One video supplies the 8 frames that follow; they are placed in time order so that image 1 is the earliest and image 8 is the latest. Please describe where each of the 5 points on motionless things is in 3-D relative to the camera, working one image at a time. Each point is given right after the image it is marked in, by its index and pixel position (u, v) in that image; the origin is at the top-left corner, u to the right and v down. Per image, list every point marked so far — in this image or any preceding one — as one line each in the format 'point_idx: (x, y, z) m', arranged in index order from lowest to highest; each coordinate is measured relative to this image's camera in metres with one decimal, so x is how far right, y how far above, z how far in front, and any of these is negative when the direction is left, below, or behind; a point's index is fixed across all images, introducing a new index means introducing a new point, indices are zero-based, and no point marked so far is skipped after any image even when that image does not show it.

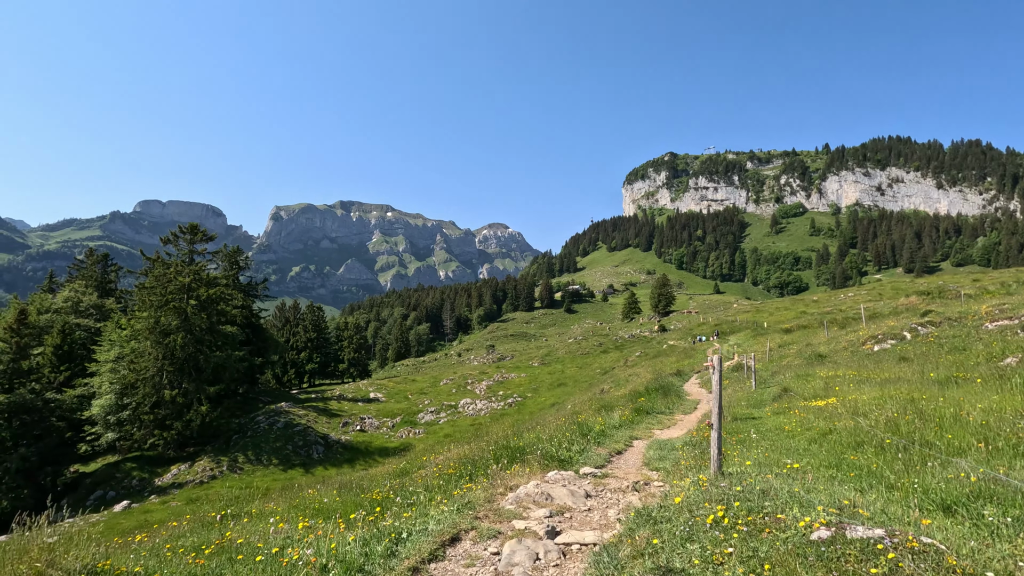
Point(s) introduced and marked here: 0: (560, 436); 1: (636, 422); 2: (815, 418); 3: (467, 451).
0: (+1.5, -4.5, +12.6) m
1: (+4.6, -5.0, +15.8) m
2: (+7.9, -3.4, +10.9) m
3: (-1.4, -5.8, +15.2) m
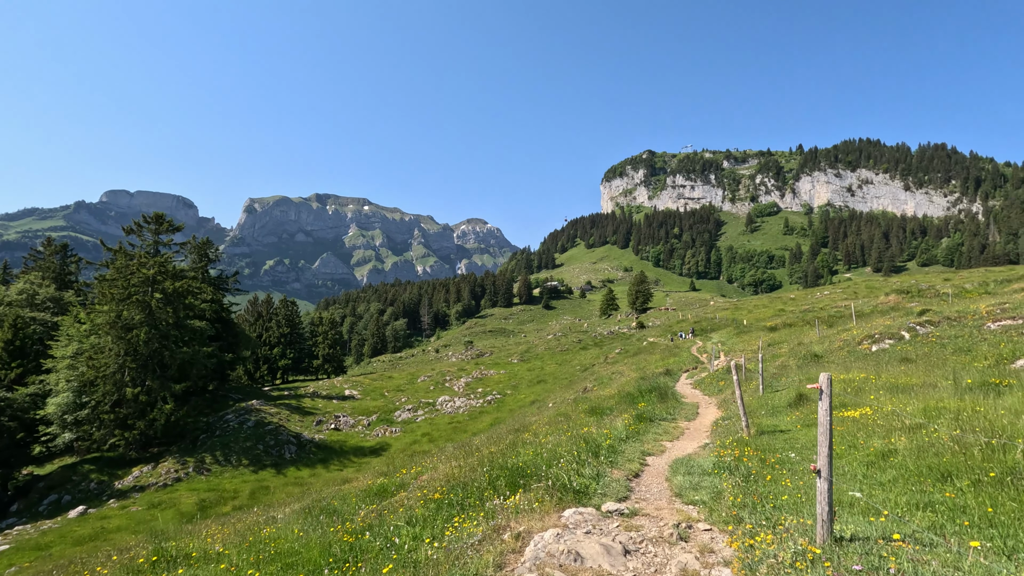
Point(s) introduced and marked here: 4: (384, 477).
0: (+1.4, -4.4, +11.0) m
1: (+4.4, -4.9, +14.3) m
2: (+7.9, -3.3, +9.5) m
3: (-1.6, -5.6, +13.4) m
4: (-5.7, -8.4, +18.8) m
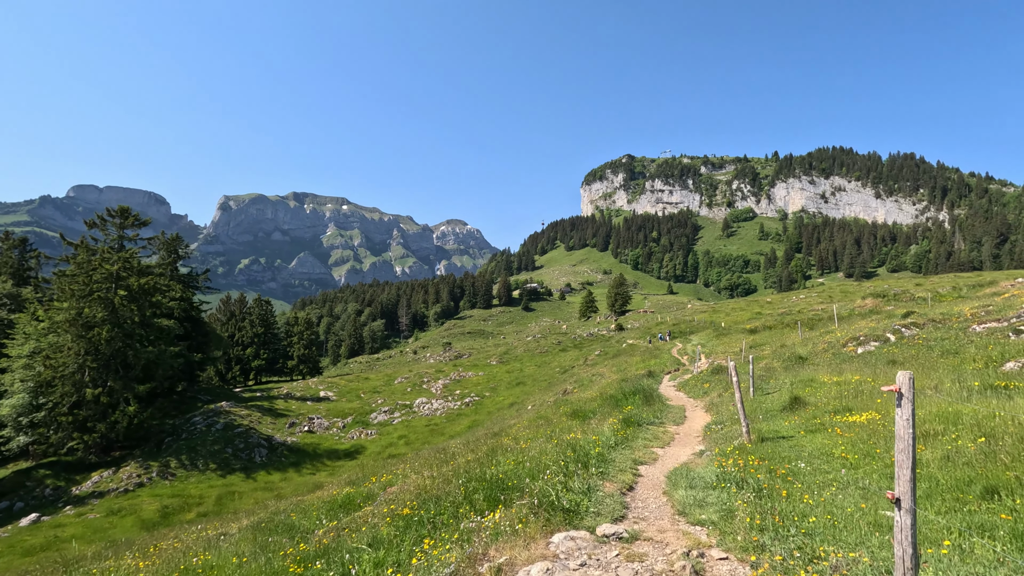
0: (+1.0, -4.2, +9.9) m
1: (+3.7, -4.7, +13.3) m
2: (+7.5, -3.2, +8.8) m
3: (-2.2, -5.4, +12.1) m
4: (-6.6, -8.2, +17.3) m
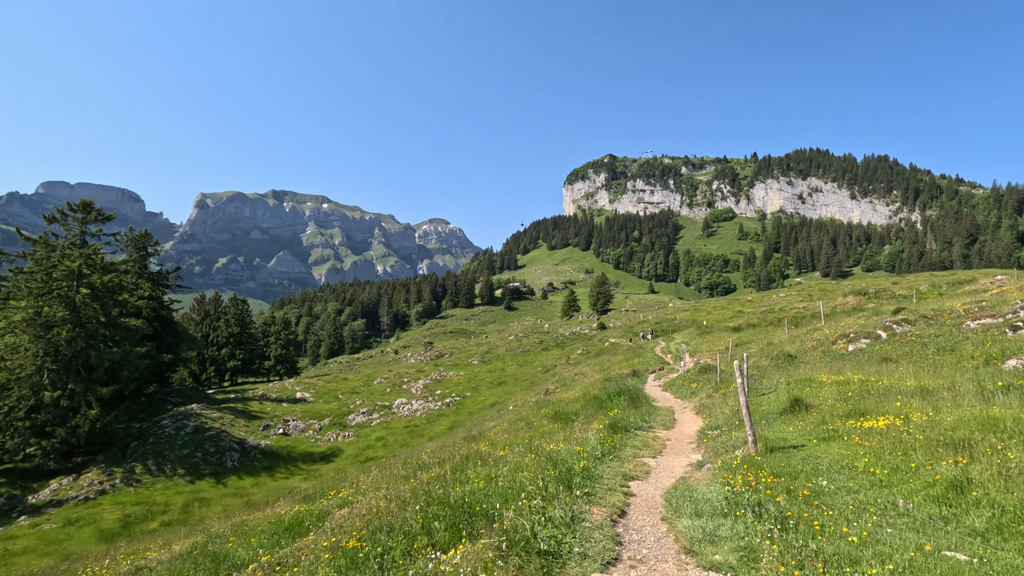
0: (+0.4, -3.9, +8.4) m
1: (+3.0, -4.5, +12.0) m
2: (+7.0, -3.0, +7.5) m
3: (-2.9, -5.1, +10.5) m
4: (-7.5, -7.9, +15.5) m
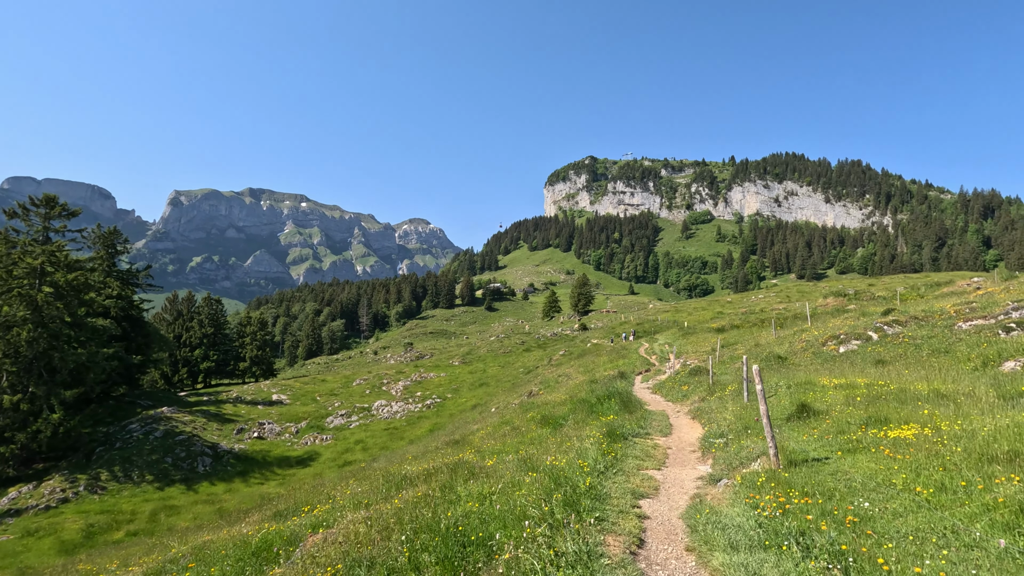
0: (+0.3, -3.9, +7.4) m
1: (+2.8, -4.5, +11.1) m
2: (+7.0, -2.9, +6.9) m
3: (-3.0, -5.1, +9.3) m
4: (-7.8, -7.8, +14.1) m
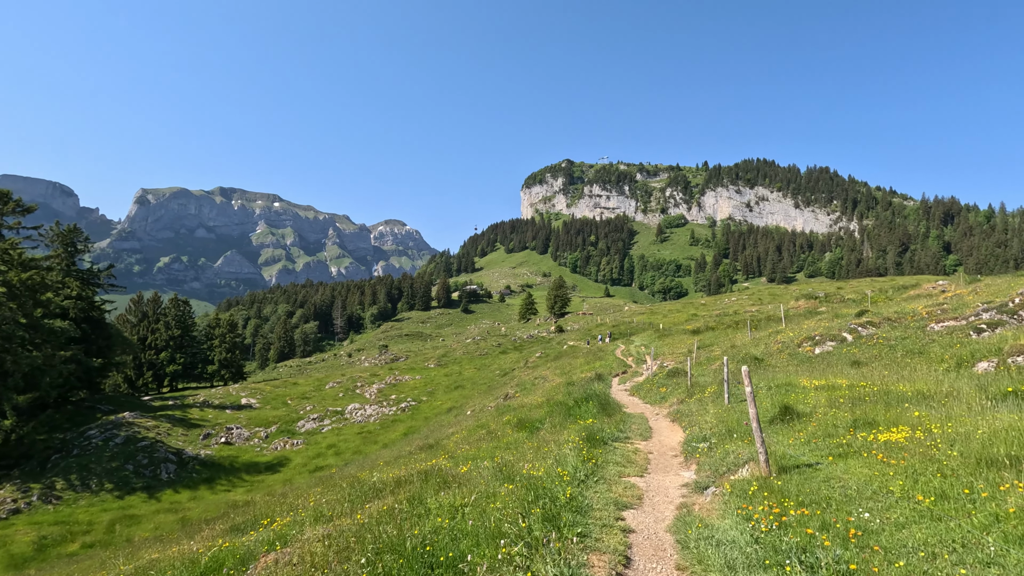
0: (-0.1, -3.8, +6.7) m
1: (+2.2, -4.4, +10.5) m
2: (+6.6, -2.9, +6.5) m
3: (-3.6, -4.9, +8.5) m
4: (-8.6, -7.7, +13.0) m
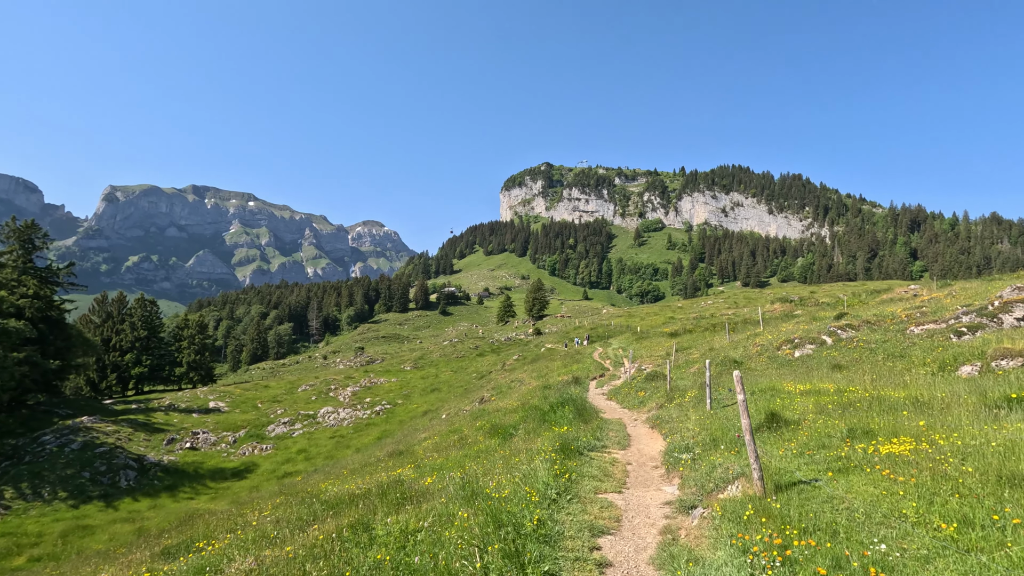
0: (-0.7, -3.6, +5.5) m
1: (+1.4, -4.3, +9.4) m
2: (+6.0, -2.8, +5.7) m
3: (-4.3, -4.7, +7.1) m
4: (-9.5, -7.4, +11.4) m
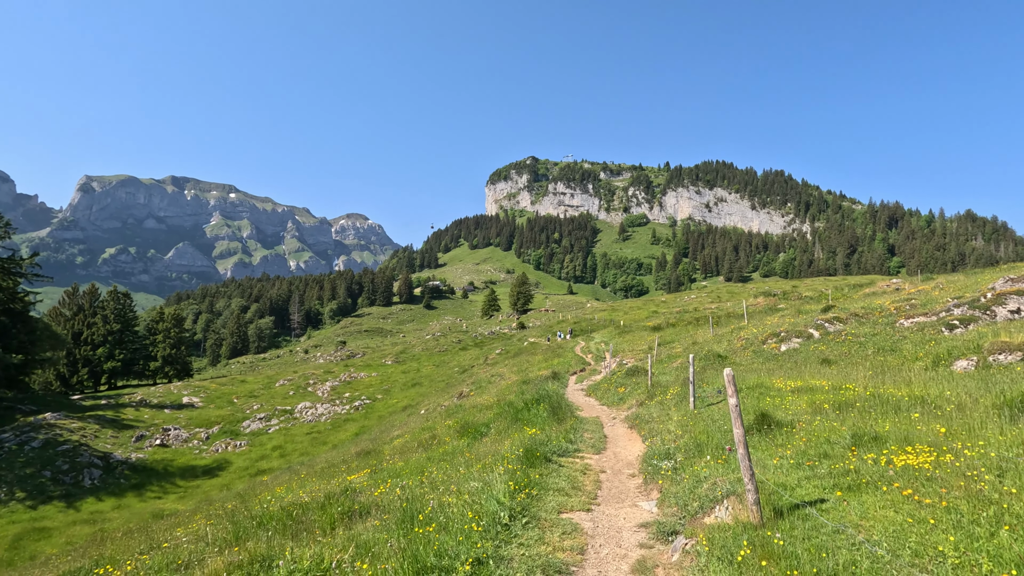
0: (-1.5, -3.3, +4.0) m
1: (+0.5, -3.9, +8.0) m
2: (+5.2, -2.5, +4.4) m
3: (-5.1, -4.4, +5.5) m
4: (-10.6, -7.0, +9.6) m
